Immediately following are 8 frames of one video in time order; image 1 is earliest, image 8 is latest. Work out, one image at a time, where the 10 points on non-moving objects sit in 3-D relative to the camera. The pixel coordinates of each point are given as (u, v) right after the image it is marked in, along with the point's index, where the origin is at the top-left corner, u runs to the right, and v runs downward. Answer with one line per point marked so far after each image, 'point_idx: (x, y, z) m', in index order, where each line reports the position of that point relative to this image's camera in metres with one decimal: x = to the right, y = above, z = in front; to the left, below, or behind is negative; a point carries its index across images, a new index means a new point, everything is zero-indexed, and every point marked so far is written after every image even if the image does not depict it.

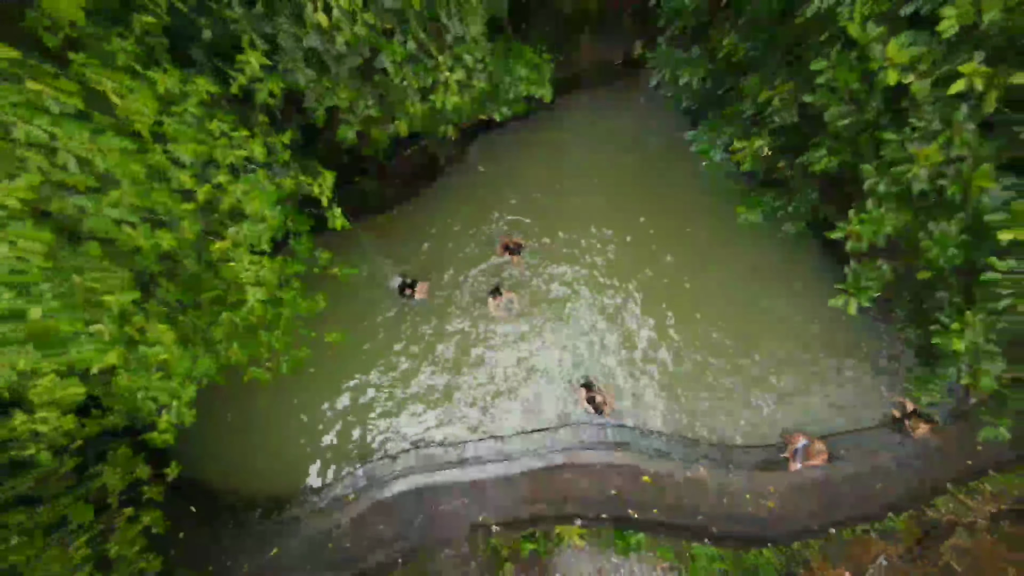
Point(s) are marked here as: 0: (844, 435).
0: (+2.5, -1.1, +5.6) m
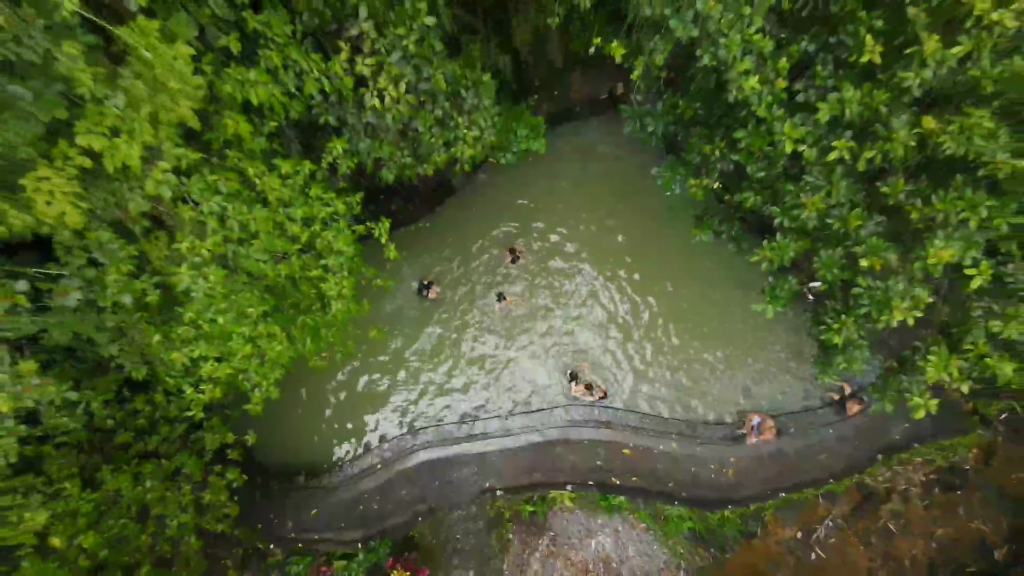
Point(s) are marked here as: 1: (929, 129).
0: (+2.5, -1.1, +6.7) m
1: (+2.0, +0.8, +3.7) m
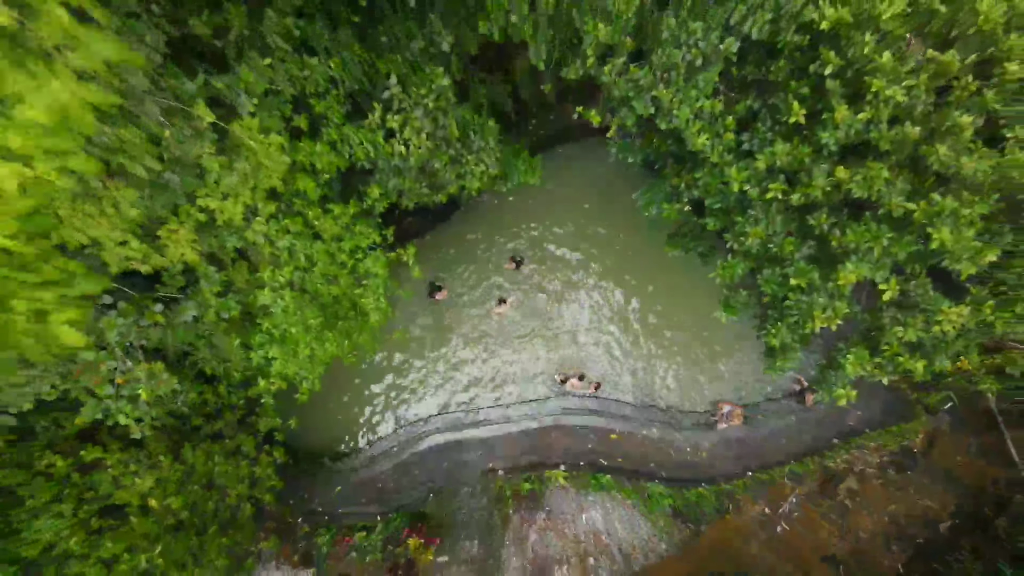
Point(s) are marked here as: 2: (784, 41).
0: (+2.5, -1.2, +7.7) m
1: (+2.0, +0.7, +4.7) m
2: (+1.7, +1.5, +4.9) m
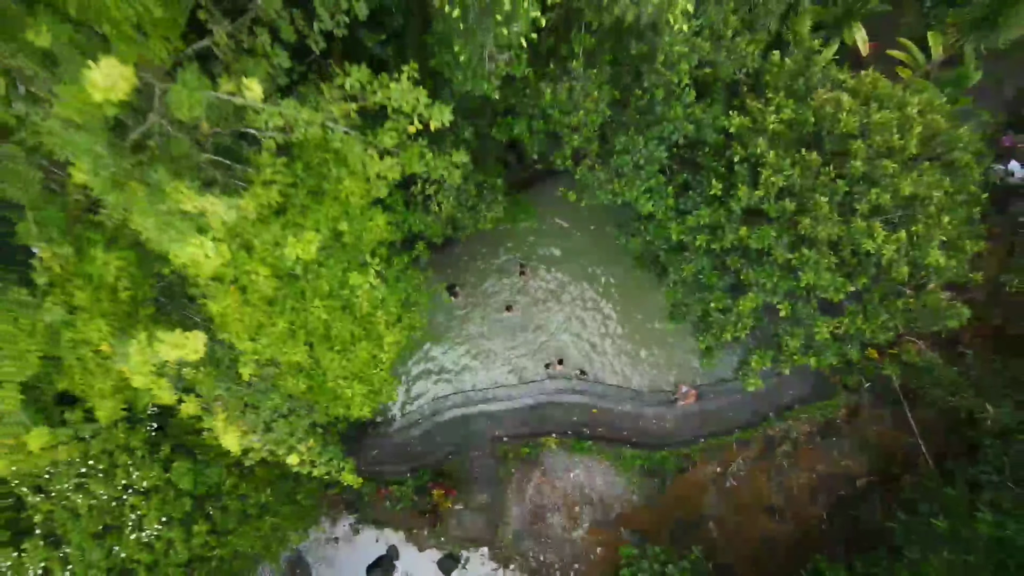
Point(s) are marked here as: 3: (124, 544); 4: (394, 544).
0: (+2.5, -1.2, +9.8) m
1: (+2.0, +0.5, +6.7) m
2: (+1.8, +1.3, +6.8) m
3: (-2.8, -1.9, +5.6) m
4: (-1.6, -3.4, +10.1) m
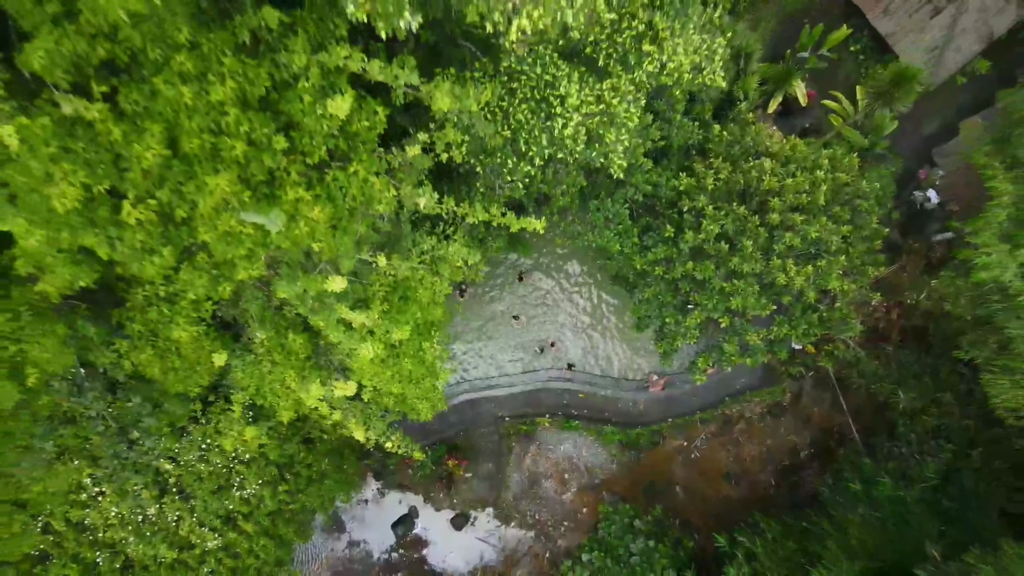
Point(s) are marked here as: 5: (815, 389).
0: (+2.5, -1.3, +11.9) m
1: (+2.0, +0.2, +8.7) m
2: (+1.8, +1.1, +8.9) m
3: (-2.8, -2.1, +7.8) m
4: (-1.6, -3.5, +12.3) m
5: (+4.8, -1.6, +12.0) m
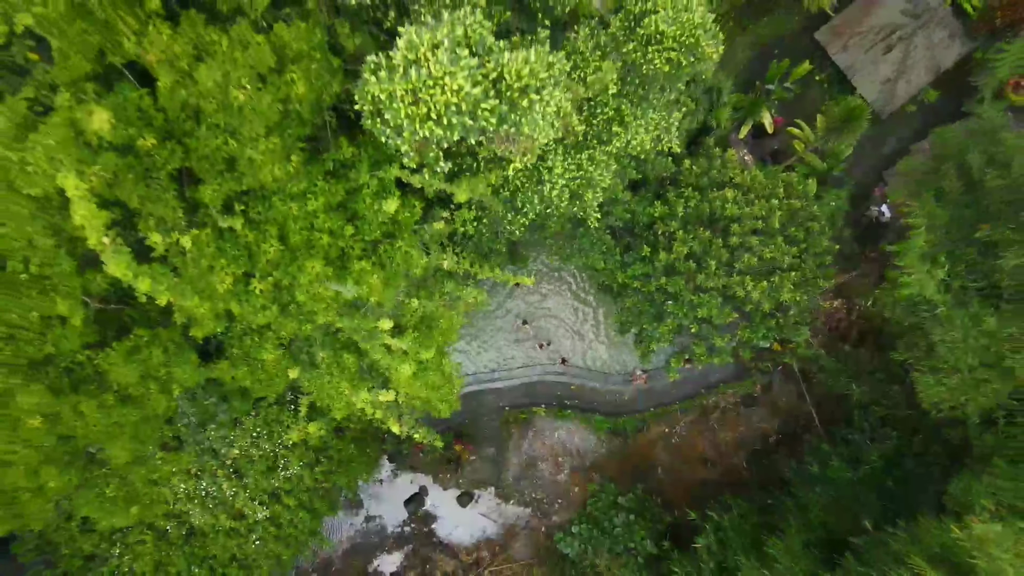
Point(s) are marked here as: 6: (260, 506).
0: (+2.5, -1.4, +13.4) m
1: (+2.0, +0.1, +10.2) m
2: (+1.8, +0.9, +10.3) m
3: (-2.9, -2.3, +9.3) m
4: (-1.6, -3.5, +13.8) m
5: (+4.8, -1.6, +13.5) m
6: (-3.1, -2.6, +9.3) m
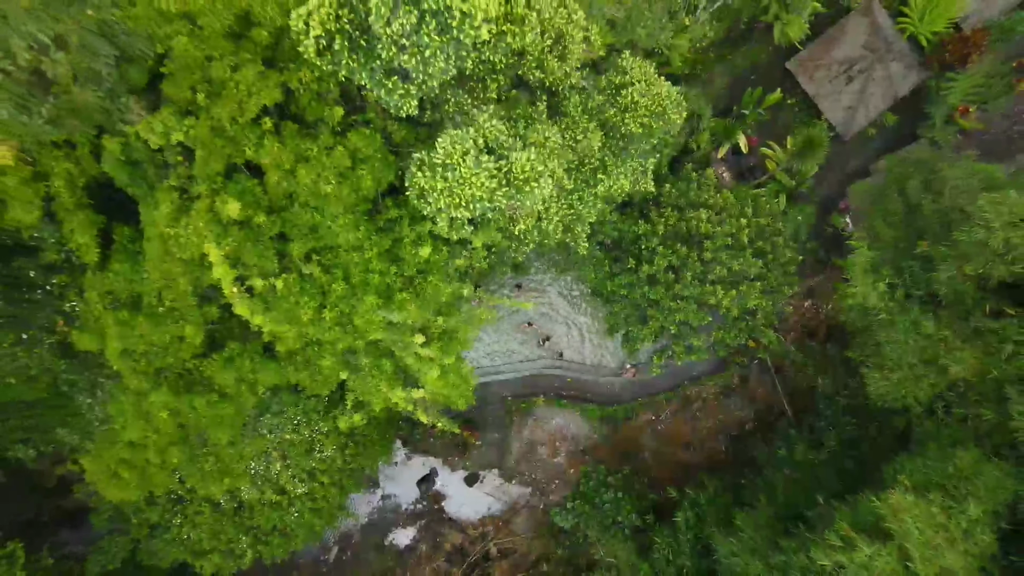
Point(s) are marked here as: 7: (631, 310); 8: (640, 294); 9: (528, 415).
0: (+2.5, -1.5, +15.0) m
1: (+2.0, 0.0, +11.7) m
2: (+1.8, +0.8, +11.9) m
3: (-2.8, -2.4, +10.9) m
4: (-1.5, -3.6, +15.4) m
5: (+4.8, -1.7, +15.1) m
6: (-3.0, -2.8, +10.9) m
7: (+1.9, -0.4, +12.2) m
8: (+2.0, -0.1, +11.9) m
9: (+0.3, -2.5, +15.3) m
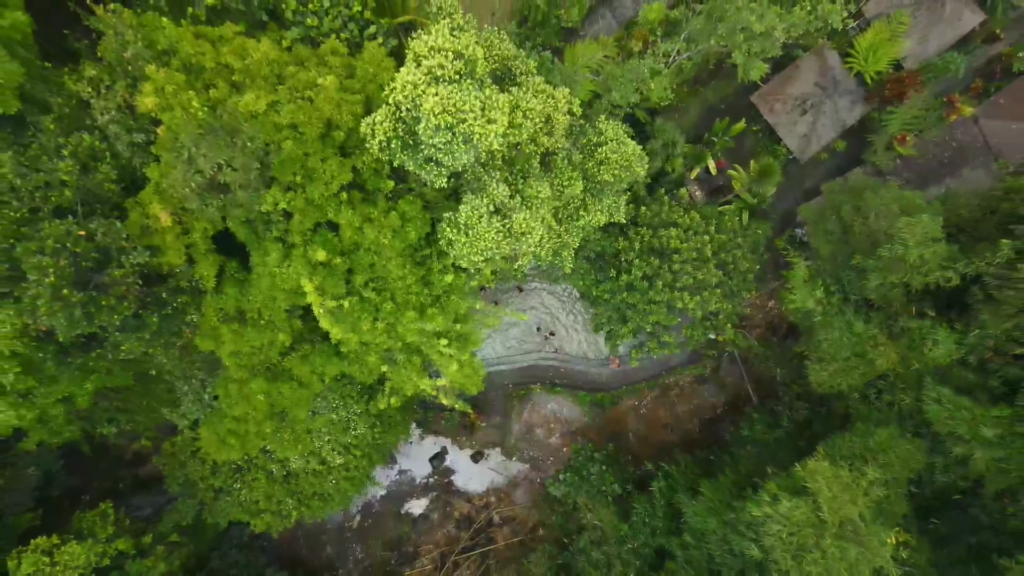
0: (+2.6, -1.5, +17.3) m
1: (+2.1, -0.1, +14.0) m
2: (+1.8, +0.7, +14.1) m
3: (-2.8, -2.6, +13.2) m
4: (-1.5, -3.6, +17.8) m
5: (+4.9, -1.8, +17.4) m
6: (-3.0, -2.9, +13.2) m
7: (+1.9, -0.5, +14.5) m
8: (+2.0, -0.2, +14.2) m
9: (+0.3, -2.6, +17.6) m
